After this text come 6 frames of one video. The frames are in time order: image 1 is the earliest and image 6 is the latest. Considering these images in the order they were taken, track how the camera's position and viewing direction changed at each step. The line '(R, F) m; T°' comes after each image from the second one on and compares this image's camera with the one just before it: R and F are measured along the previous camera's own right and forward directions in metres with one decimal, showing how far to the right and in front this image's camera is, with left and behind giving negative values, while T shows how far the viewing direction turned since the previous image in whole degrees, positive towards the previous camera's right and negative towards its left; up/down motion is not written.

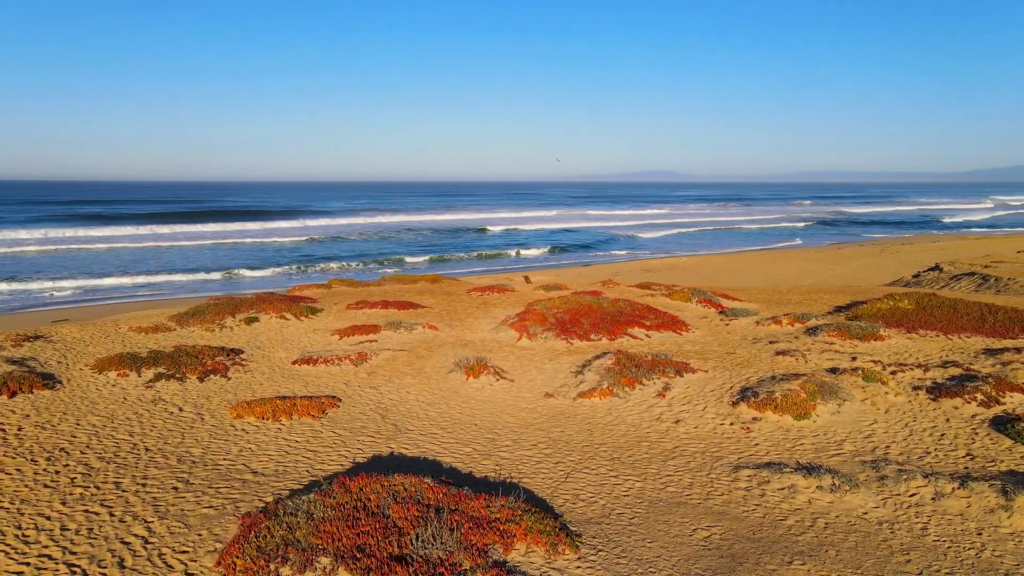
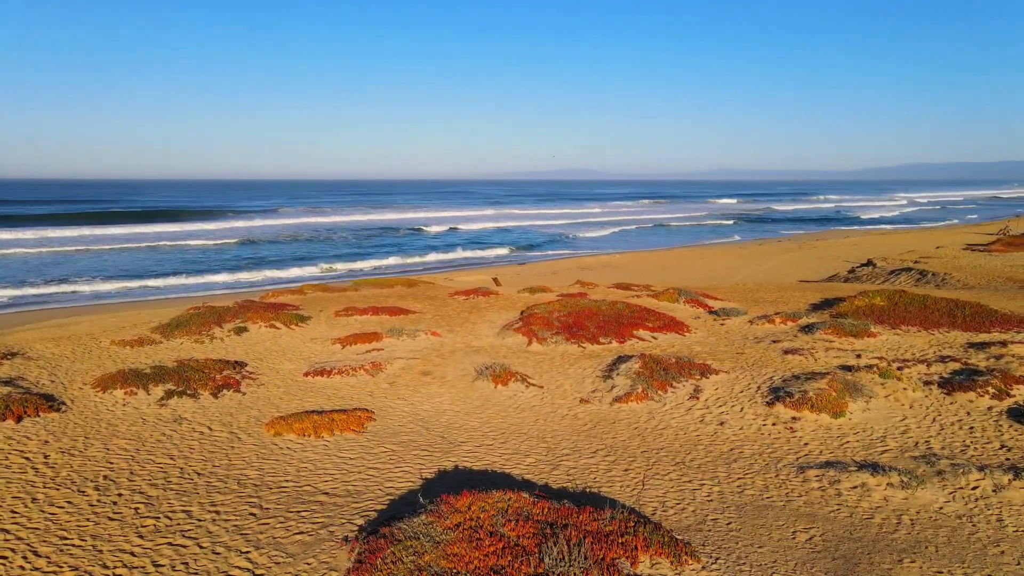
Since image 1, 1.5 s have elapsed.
(-1.8, +0.2) m; +6°
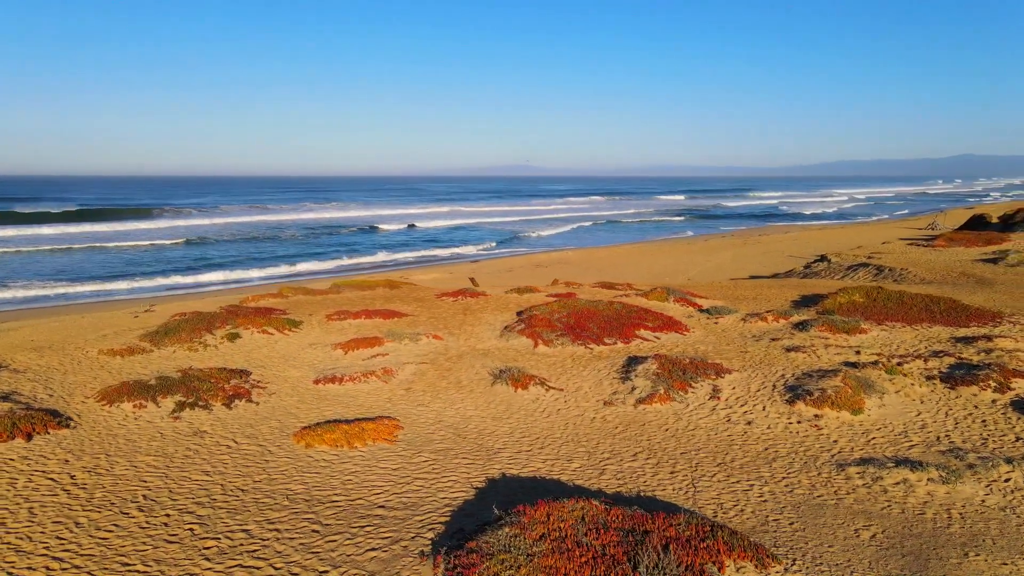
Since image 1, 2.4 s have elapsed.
(-1.3, +0.1) m; +4°
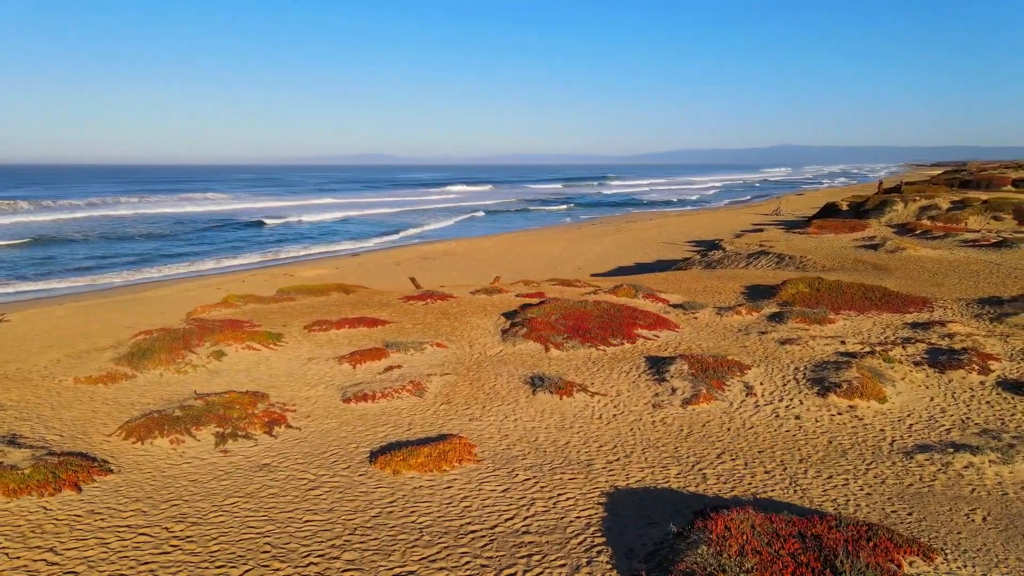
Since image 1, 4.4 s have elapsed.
(-3.1, +0.4) m; +11°
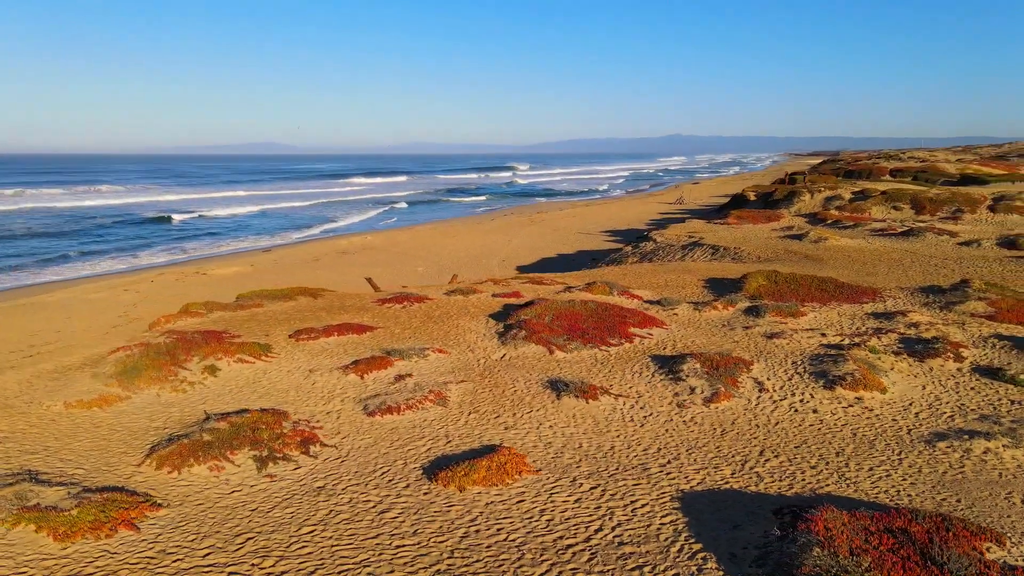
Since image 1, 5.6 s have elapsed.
(-2.1, +0.2) m; +7°
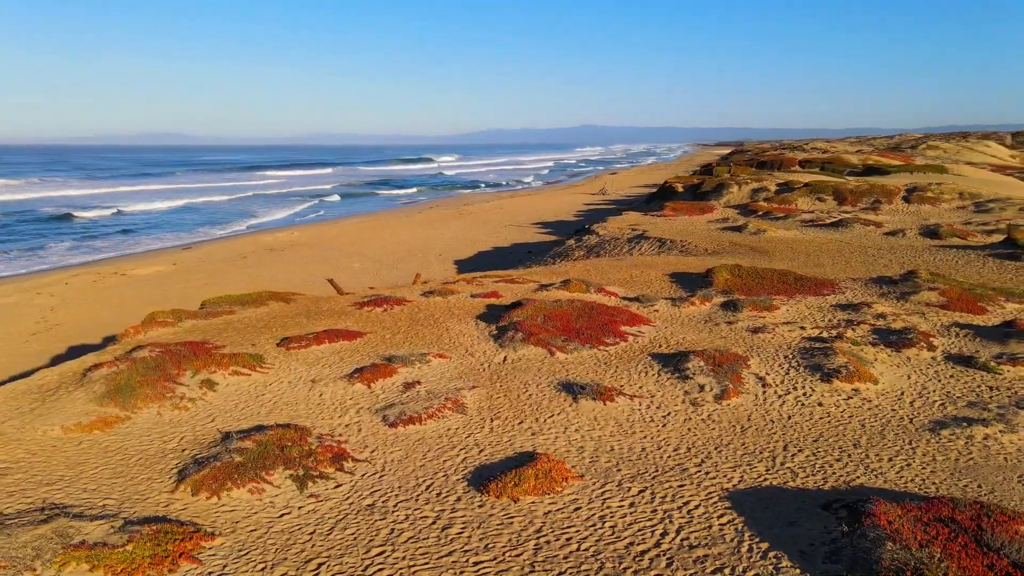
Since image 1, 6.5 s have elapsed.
(-1.7, +0.1) m; +6°
